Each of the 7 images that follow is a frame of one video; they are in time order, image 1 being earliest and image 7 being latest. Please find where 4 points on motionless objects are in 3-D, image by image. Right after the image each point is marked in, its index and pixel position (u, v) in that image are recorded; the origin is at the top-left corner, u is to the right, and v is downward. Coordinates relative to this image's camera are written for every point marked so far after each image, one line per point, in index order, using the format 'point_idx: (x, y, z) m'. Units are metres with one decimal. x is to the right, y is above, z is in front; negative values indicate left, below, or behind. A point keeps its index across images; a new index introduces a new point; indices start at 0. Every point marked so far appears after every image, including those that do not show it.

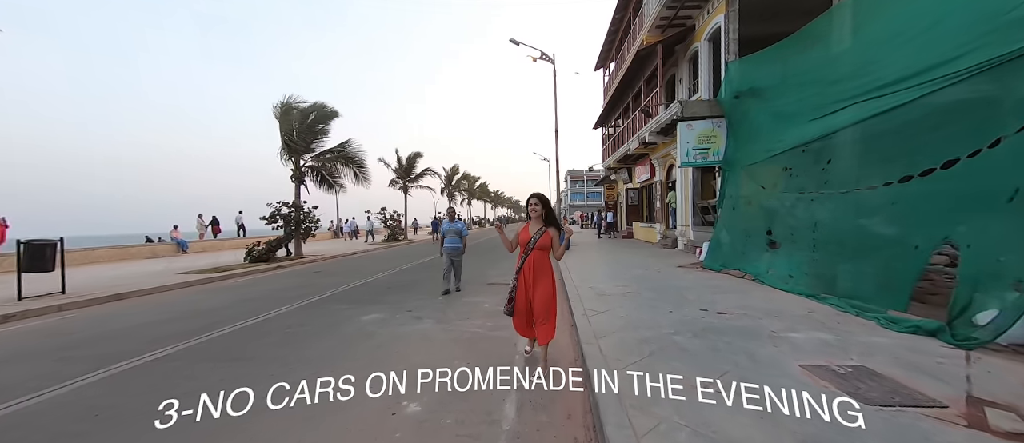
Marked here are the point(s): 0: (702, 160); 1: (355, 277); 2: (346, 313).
0: (+5.1, +1.6, +9.3) m
1: (-4.1, -1.4, +8.9) m
2: (-2.5, -1.4, +5.1) m
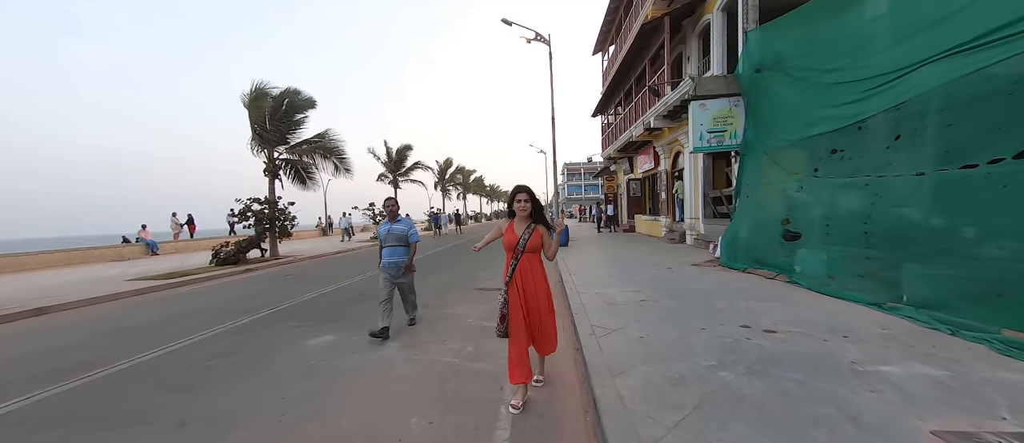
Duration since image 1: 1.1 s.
0: (+4.9, +1.8, +8.3) m
1: (-4.2, -1.3, +7.9) m
2: (-2.6, -1.3, +4.1) m
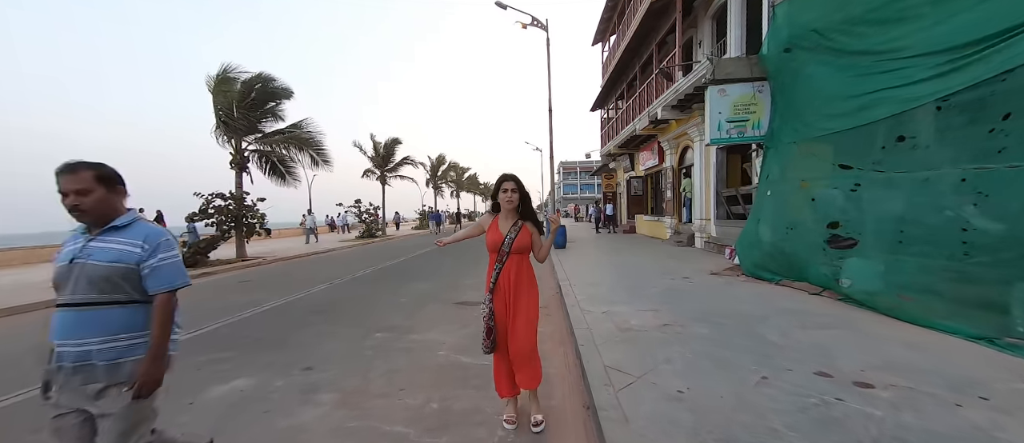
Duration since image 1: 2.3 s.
0: (+4.8, +1.8, +7.3) m
1: (-4.4, -1.3, +6.8) m
2: (-2.7, -1.3, +3.0) m
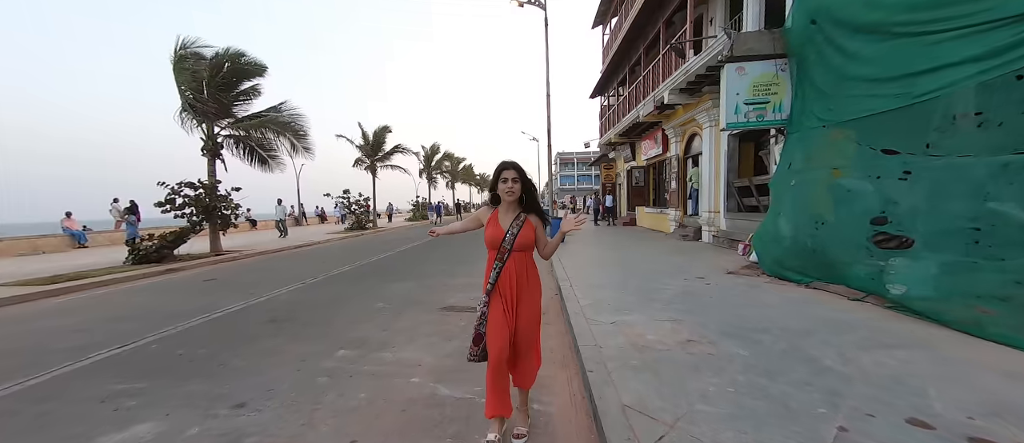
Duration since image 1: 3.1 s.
0: (+4.7, +1.9, +6.6) m
1: (-4.5, -1.2, +6.0) m
2: (-2.8, -1.3, +2.3) m
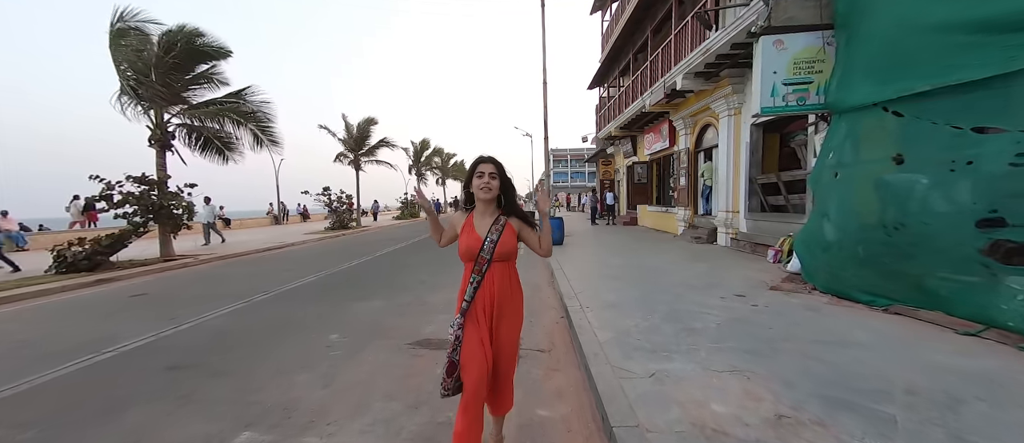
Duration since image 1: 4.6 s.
0: (+4.6, +1.9, +5.5) m
1: (-4.6, -1.2, +4.8) m
2: (-2.8, -1.4, +1.1) m
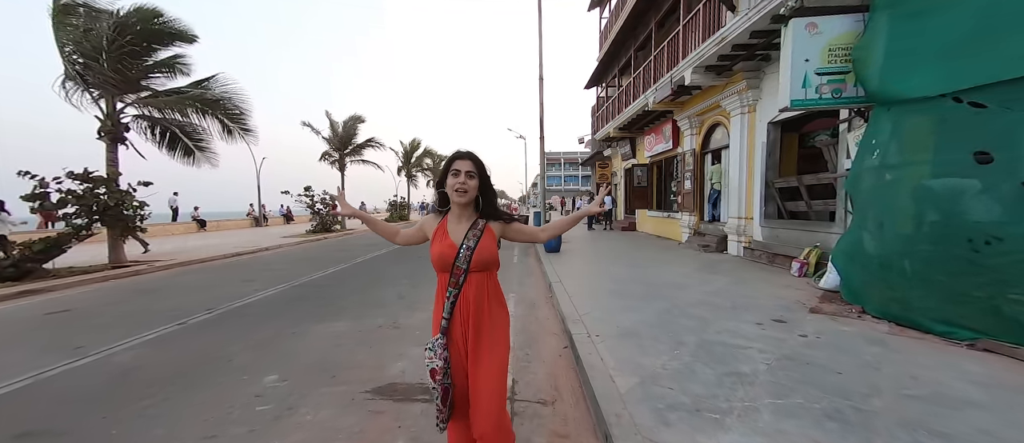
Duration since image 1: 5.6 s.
0: (+4.5, +1.8, +4.9) m
1: (-4.7, -1.3, +3.9) m
2: (-2.8, -1.4, +0.2) m
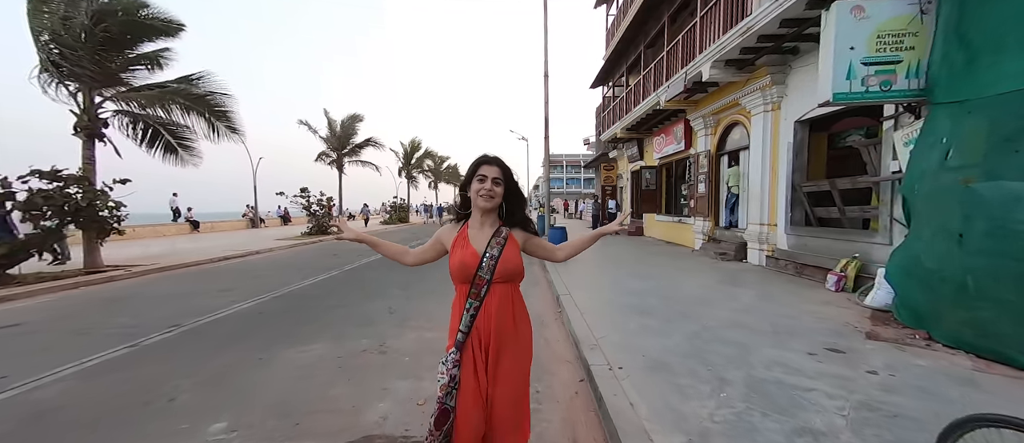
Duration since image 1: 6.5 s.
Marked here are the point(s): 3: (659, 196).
0: (+4.6, +1.6, +4.3) m
1: (-4.6, -1.3, +3.4) m
2: (-2.8, -1.4, -0.3) m
3: (+5.4, +1.0, +12.8) m
